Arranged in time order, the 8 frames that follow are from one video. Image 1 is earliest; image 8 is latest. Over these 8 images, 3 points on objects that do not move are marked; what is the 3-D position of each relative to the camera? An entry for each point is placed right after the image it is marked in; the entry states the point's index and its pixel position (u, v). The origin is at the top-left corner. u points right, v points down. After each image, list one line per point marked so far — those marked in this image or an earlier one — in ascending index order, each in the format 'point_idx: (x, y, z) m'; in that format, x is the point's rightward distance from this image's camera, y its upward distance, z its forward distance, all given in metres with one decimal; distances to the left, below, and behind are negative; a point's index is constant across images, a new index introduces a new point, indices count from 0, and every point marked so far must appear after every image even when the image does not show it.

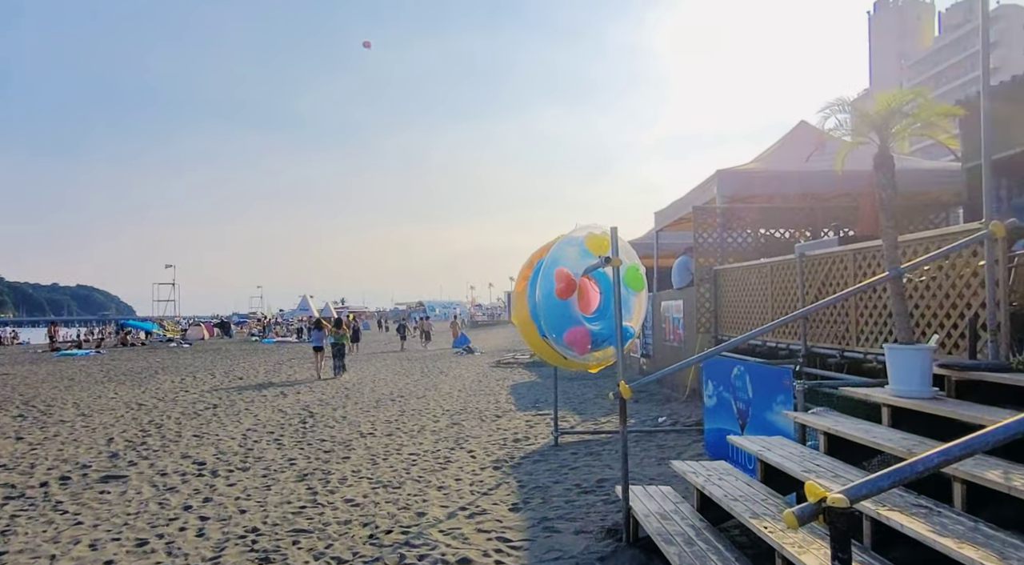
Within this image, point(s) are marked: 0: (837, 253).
0: (+3.2, +0.3, +6.0) m
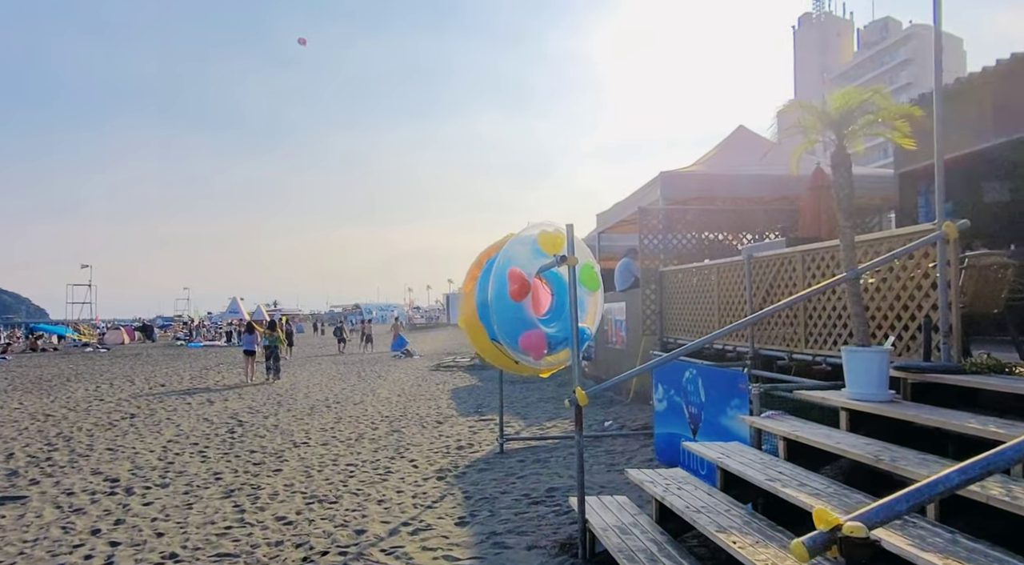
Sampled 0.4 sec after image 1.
0: (+2.7, +0.3, +6.0) m
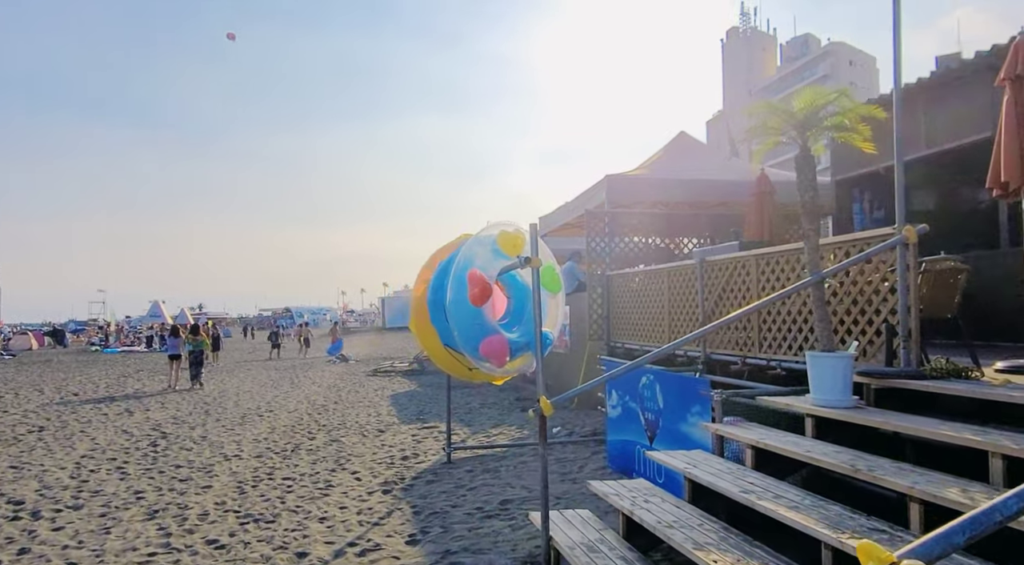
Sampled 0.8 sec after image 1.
0: (+2.2, +0.2, +6.1) m
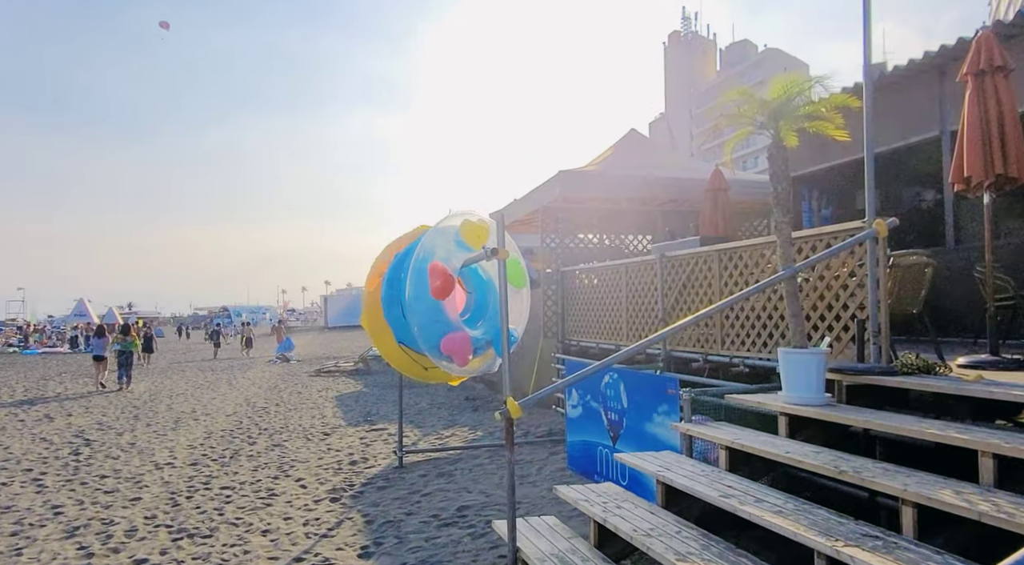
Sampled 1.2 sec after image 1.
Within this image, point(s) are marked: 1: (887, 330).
0: (+1.8, +0.3, +6.0) m
1: (+2.3, -0.3, +3.9) m
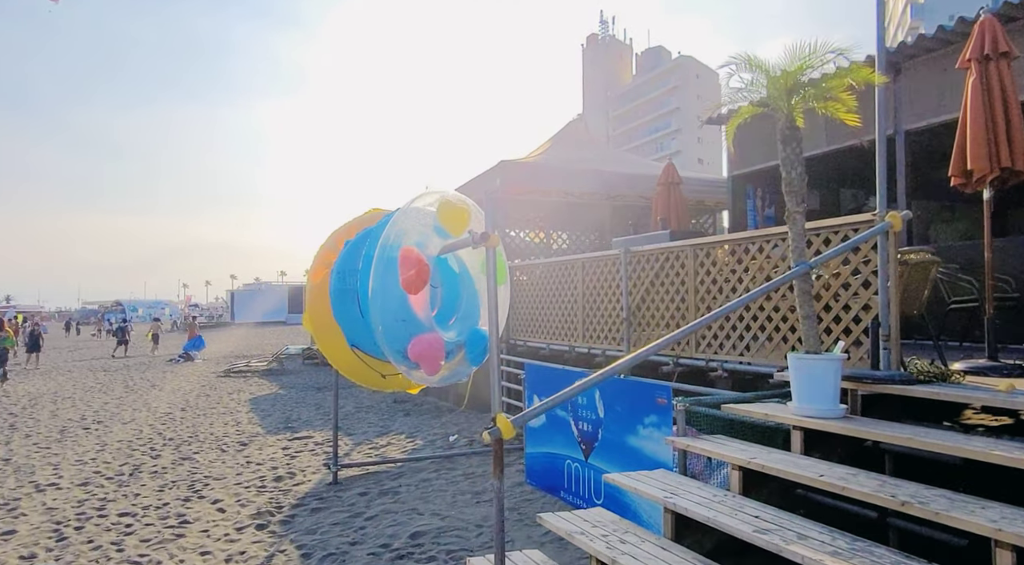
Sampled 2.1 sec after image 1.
0: (+1.5, +0.3, +5.6) m
1: (+2.2, -0.3, +3.6) m
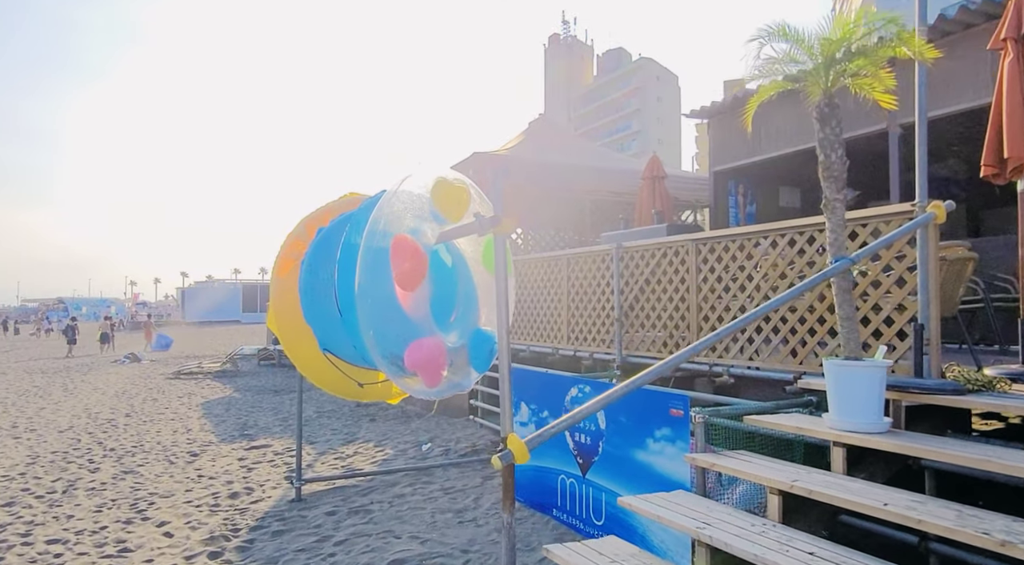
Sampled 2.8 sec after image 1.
0: (+1.4, +0.3, +5.2) m
1: (+2.2, -0.3, +3.3) m
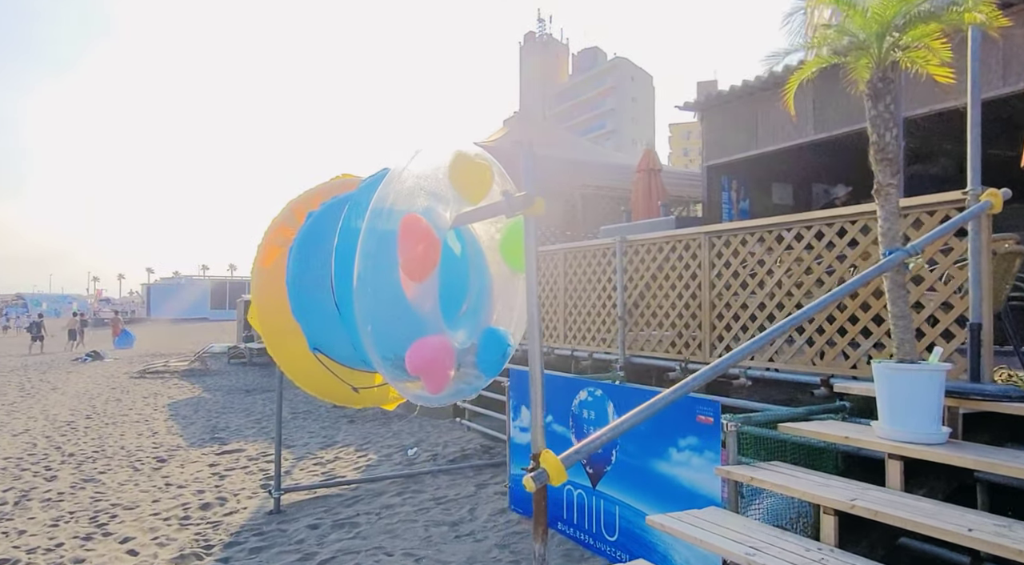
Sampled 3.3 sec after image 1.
0: (+1.4, +0.3, +4.9) m
1: (+2.3, -0.3, +3.0) m
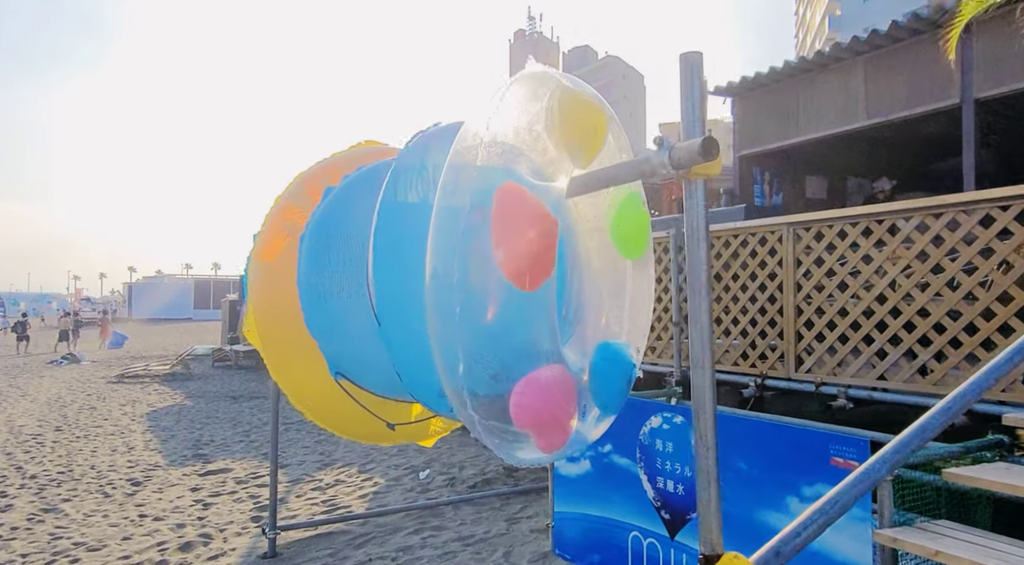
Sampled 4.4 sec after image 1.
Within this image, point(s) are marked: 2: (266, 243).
0: (+1.6, +0.3, +4.1) m
1: (+2.7, -0.3, +2.3) m
2: (-0.9, +0.2, +2.4) m
